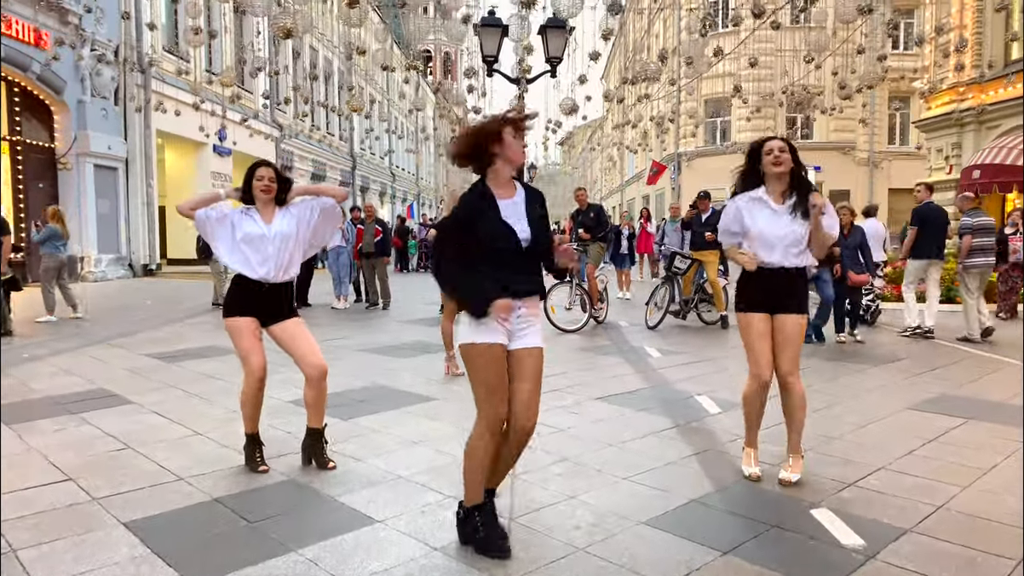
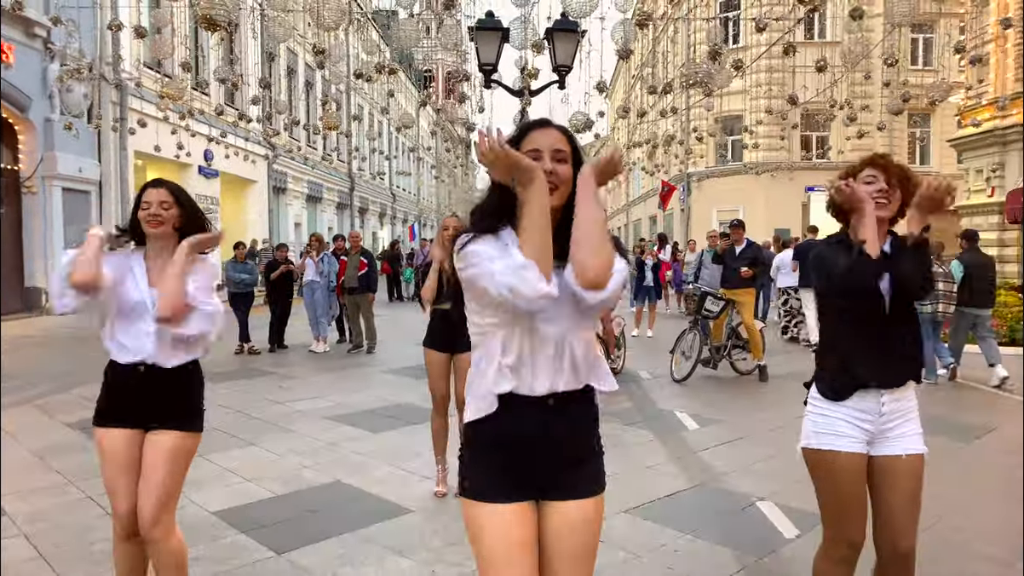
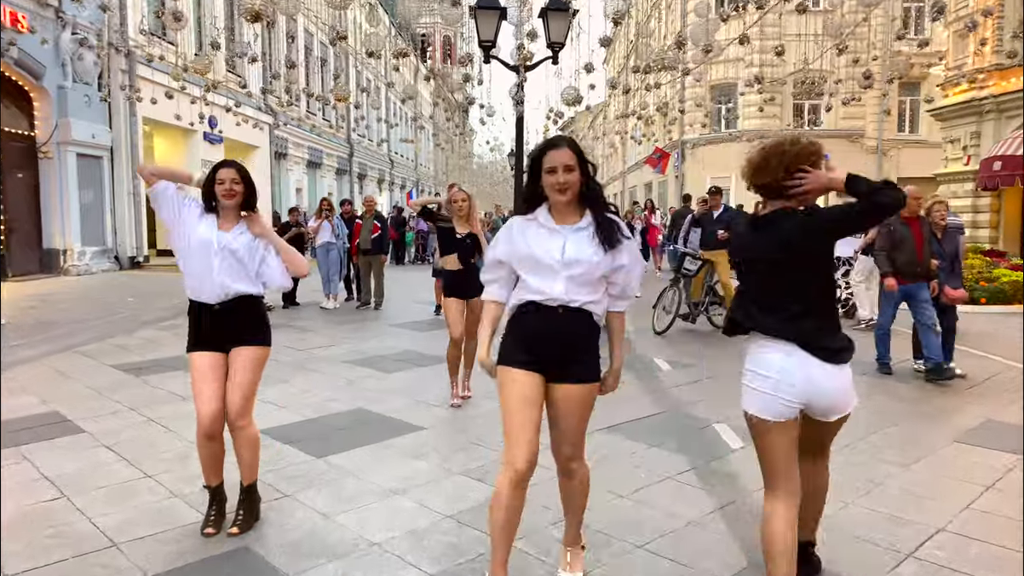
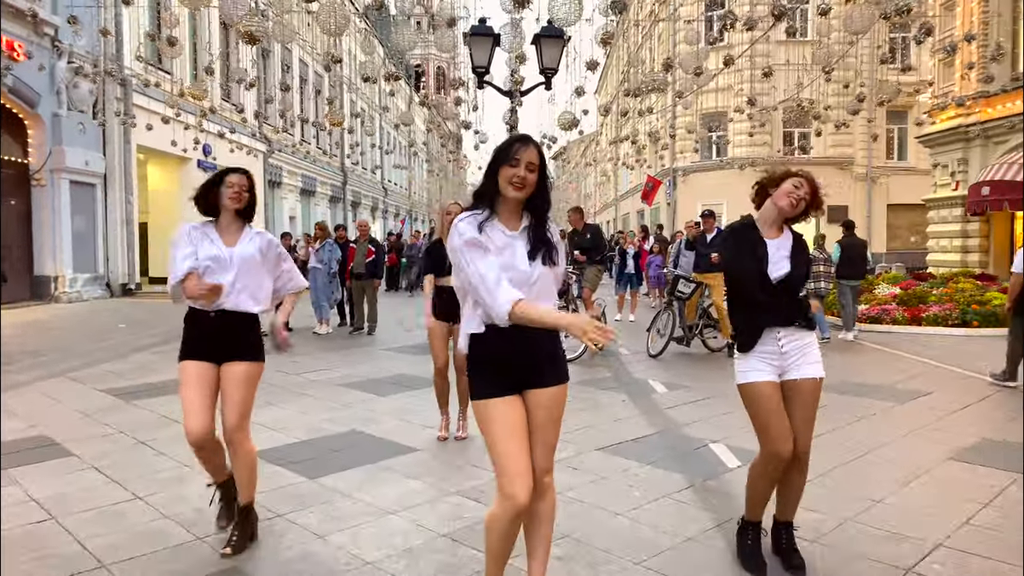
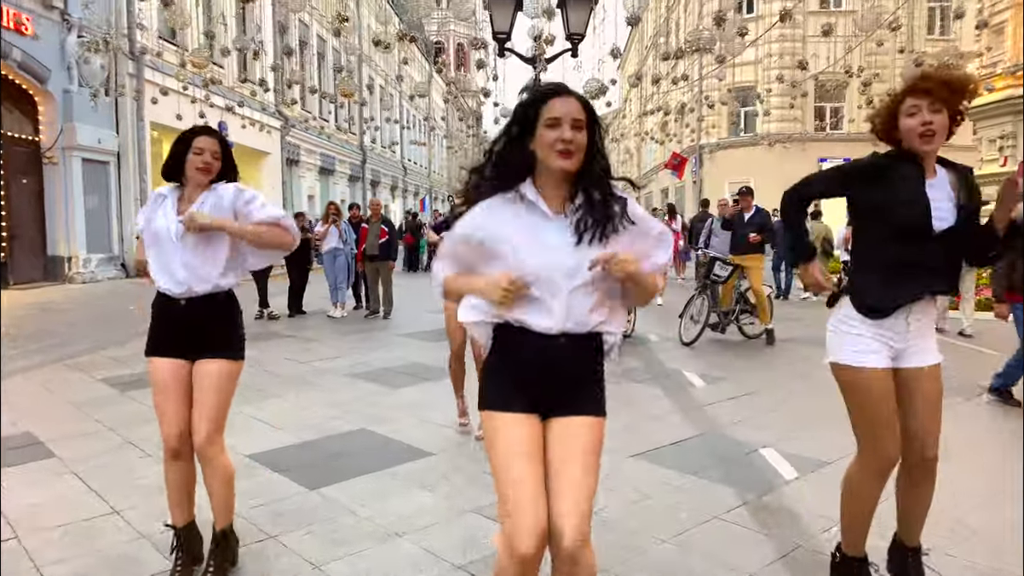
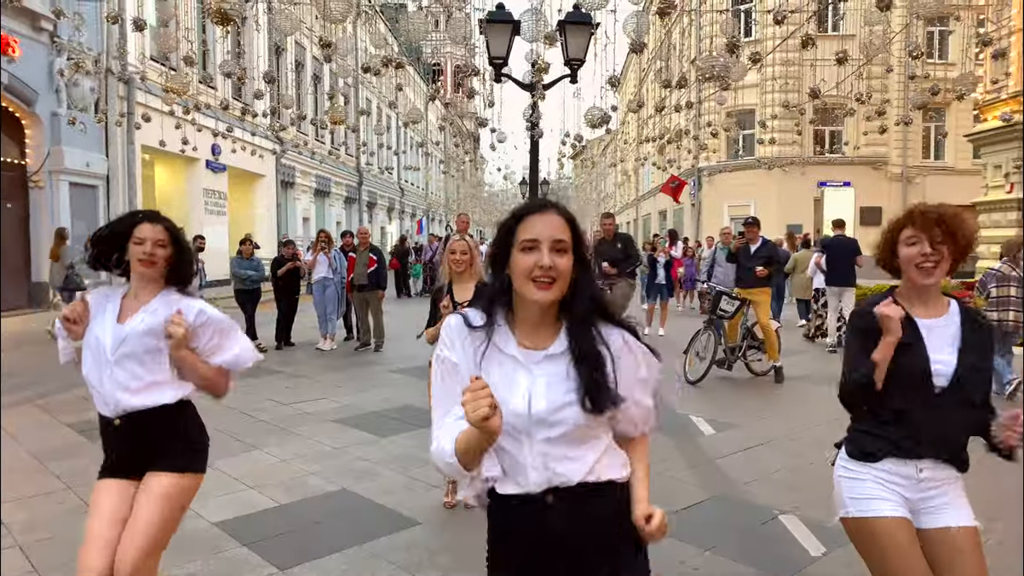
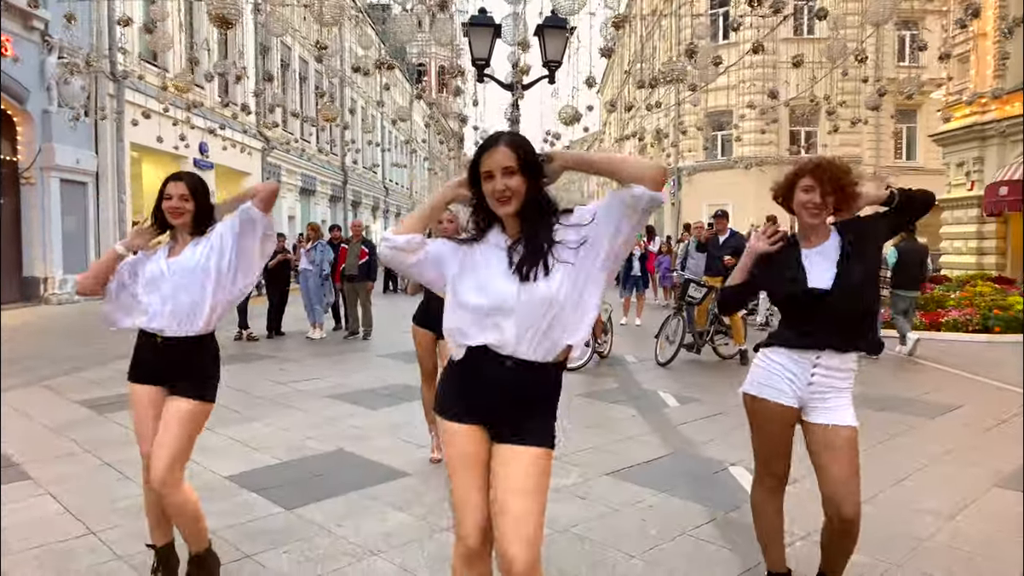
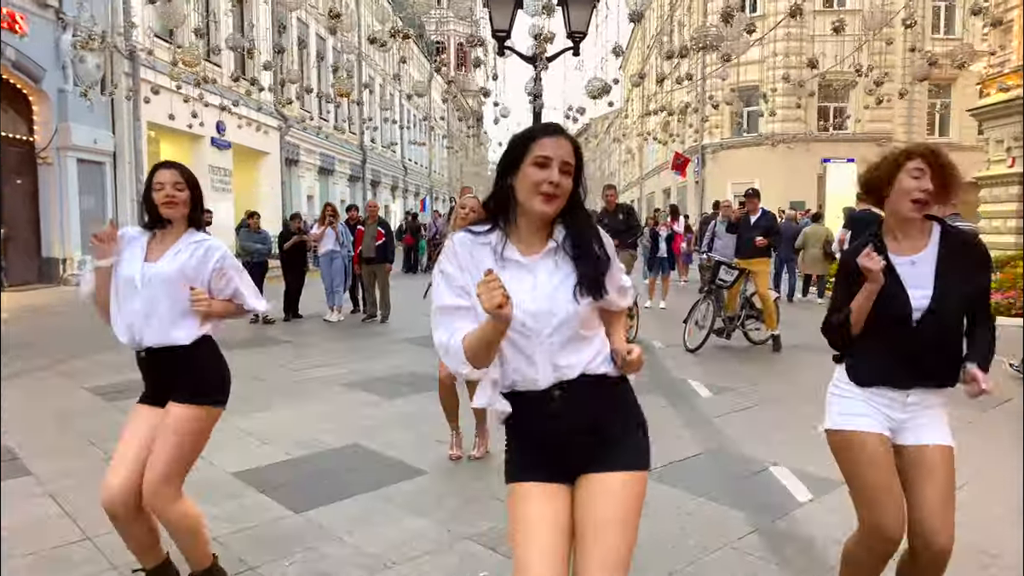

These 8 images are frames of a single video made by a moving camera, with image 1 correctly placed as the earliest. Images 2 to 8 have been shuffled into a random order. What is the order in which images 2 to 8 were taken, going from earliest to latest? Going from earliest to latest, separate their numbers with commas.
3, 5, 8, 6, 2, 7, 4
